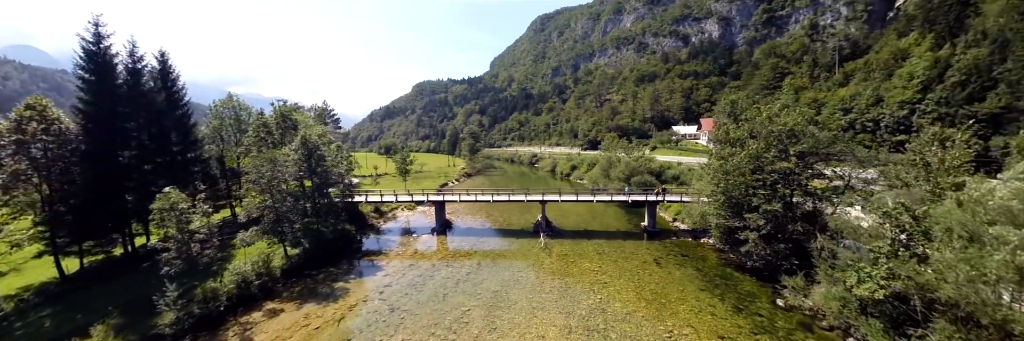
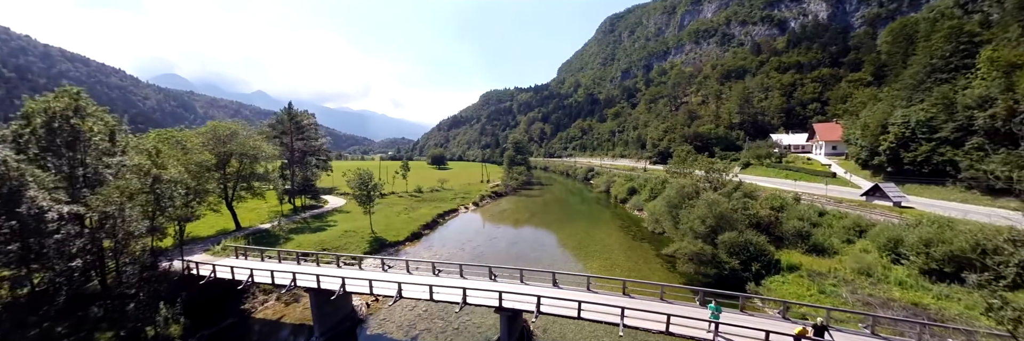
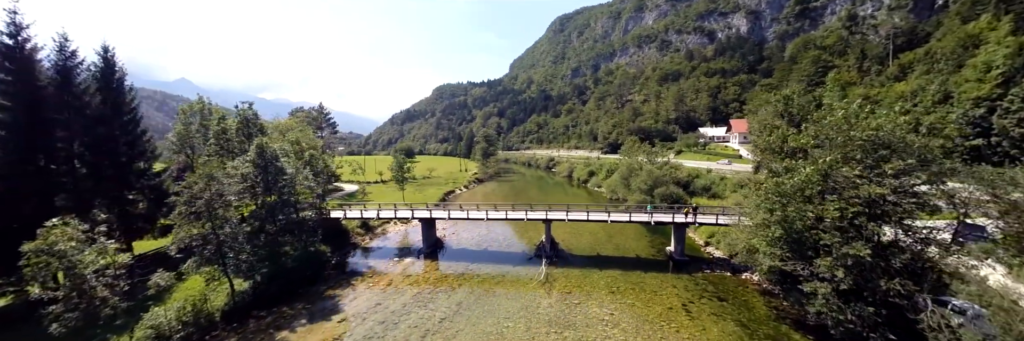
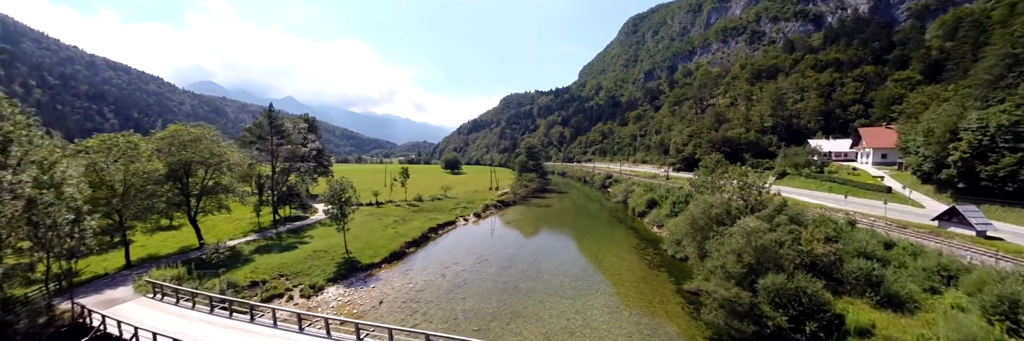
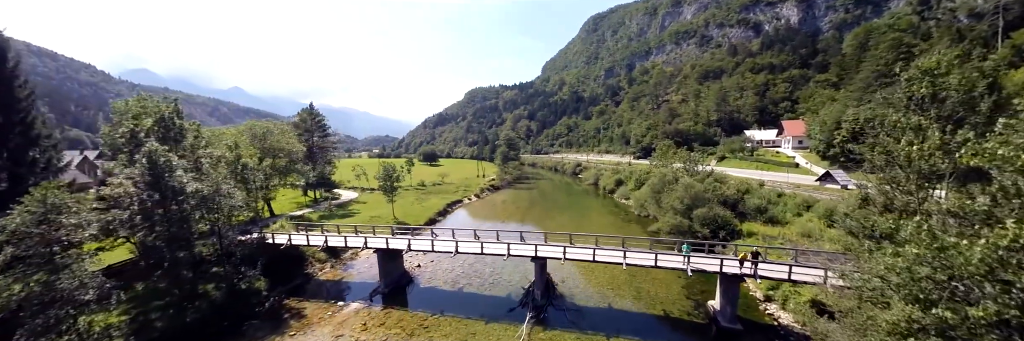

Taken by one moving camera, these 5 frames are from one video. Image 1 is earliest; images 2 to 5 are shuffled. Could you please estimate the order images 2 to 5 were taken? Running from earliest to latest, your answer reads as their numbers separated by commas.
3, 5, 2, 4
